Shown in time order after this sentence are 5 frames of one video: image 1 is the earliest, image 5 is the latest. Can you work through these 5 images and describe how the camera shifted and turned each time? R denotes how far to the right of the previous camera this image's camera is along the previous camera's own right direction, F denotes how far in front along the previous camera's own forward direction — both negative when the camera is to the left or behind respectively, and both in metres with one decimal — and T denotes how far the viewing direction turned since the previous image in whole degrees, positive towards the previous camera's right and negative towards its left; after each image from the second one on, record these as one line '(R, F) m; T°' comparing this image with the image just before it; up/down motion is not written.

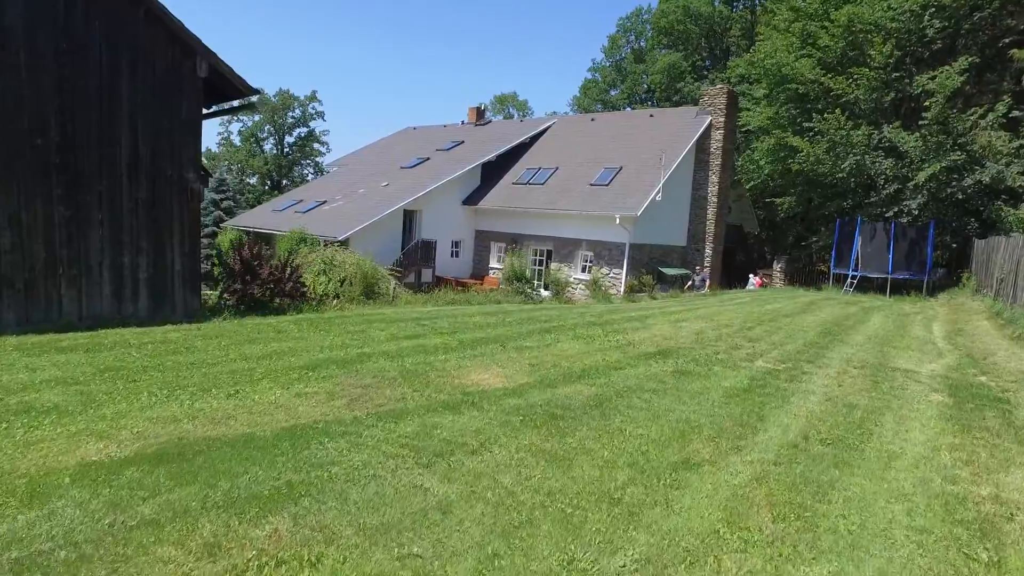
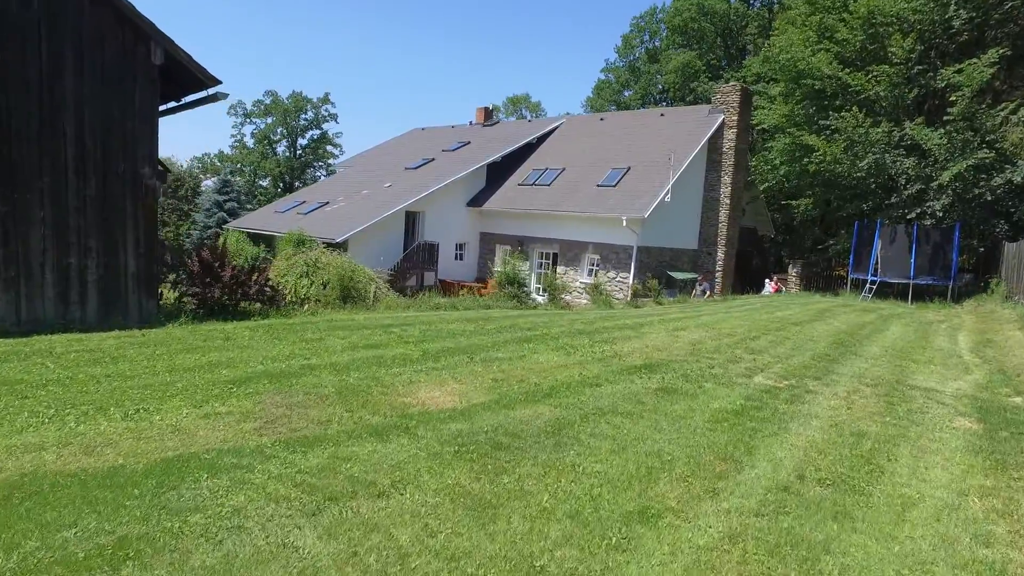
(+0.6, +0.9) m; -2°
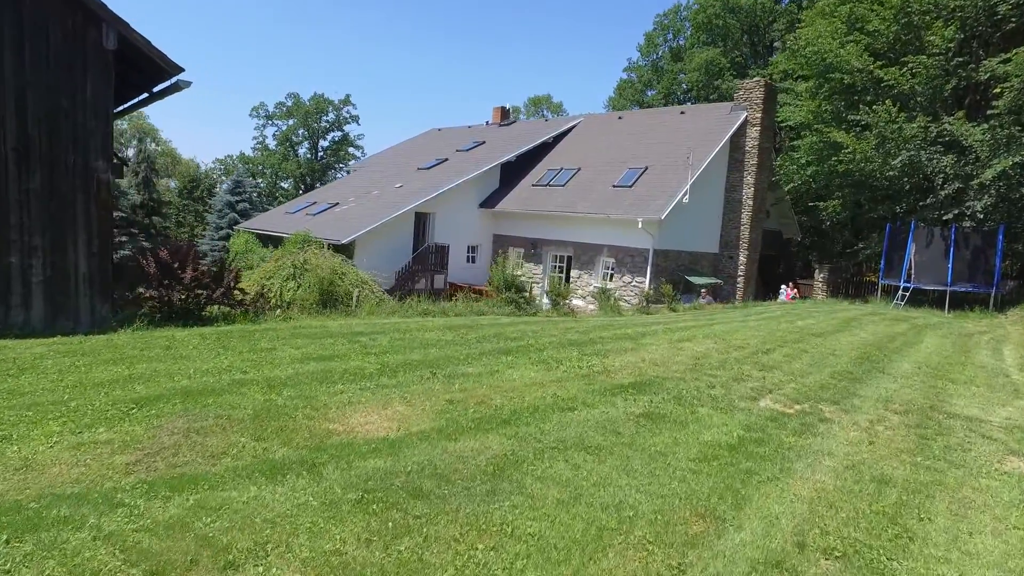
(+0.6, +1.0) m; -2°
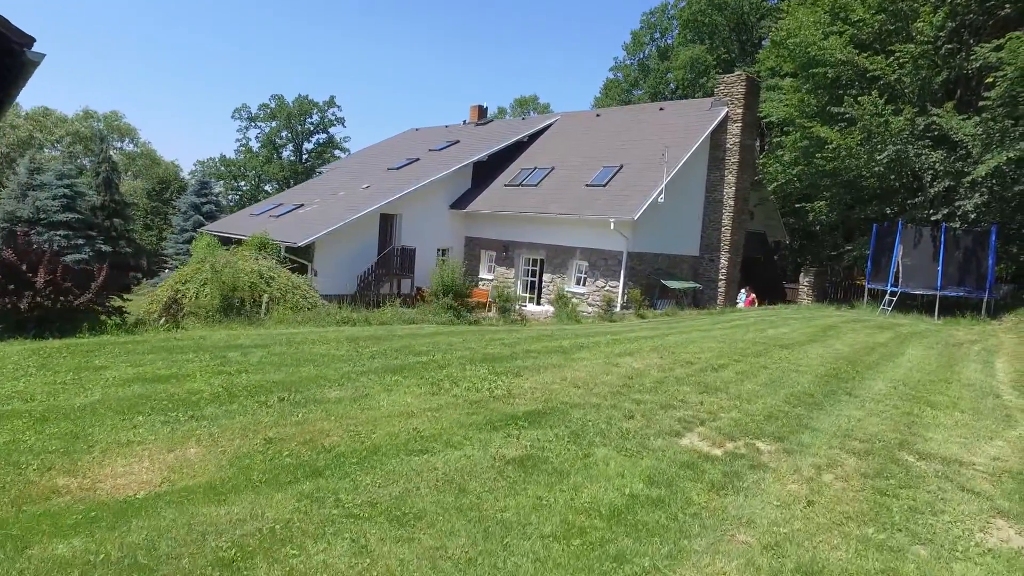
(+1.1, +1.3) m; 0°
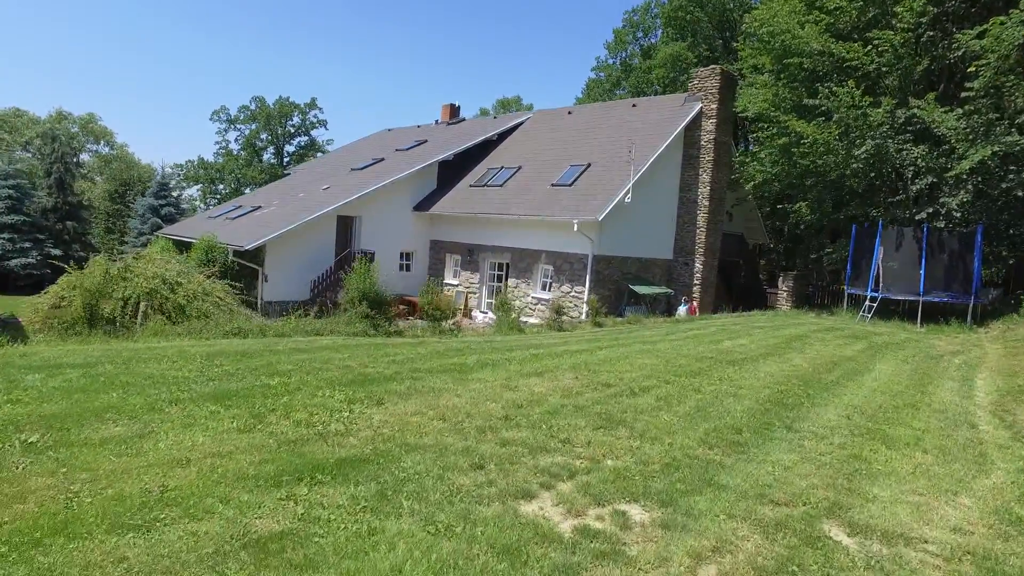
(+1.2, +1.3) m; 0°
